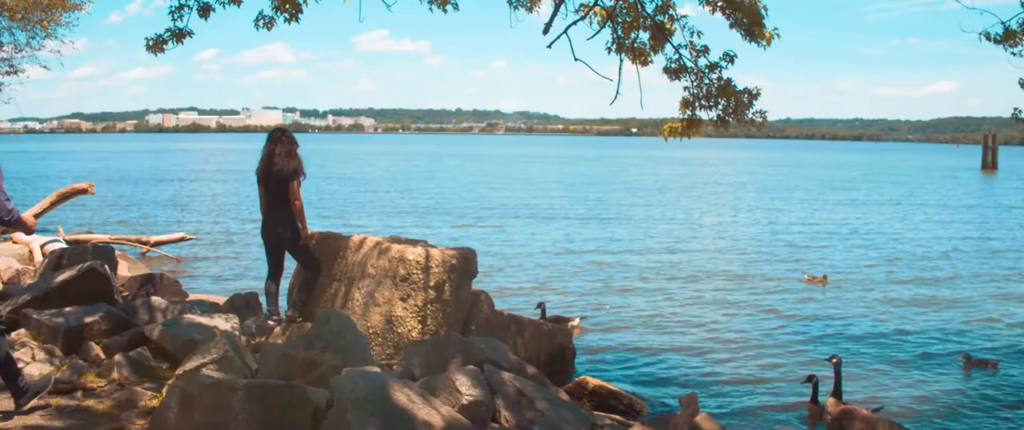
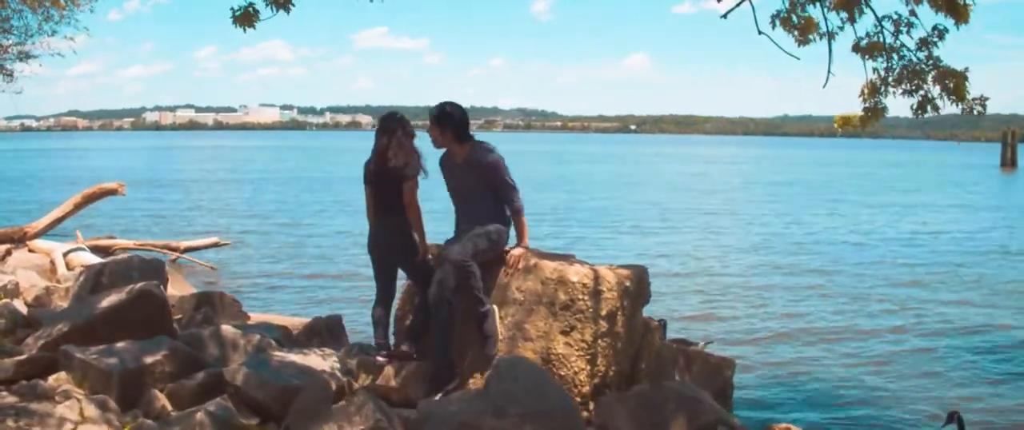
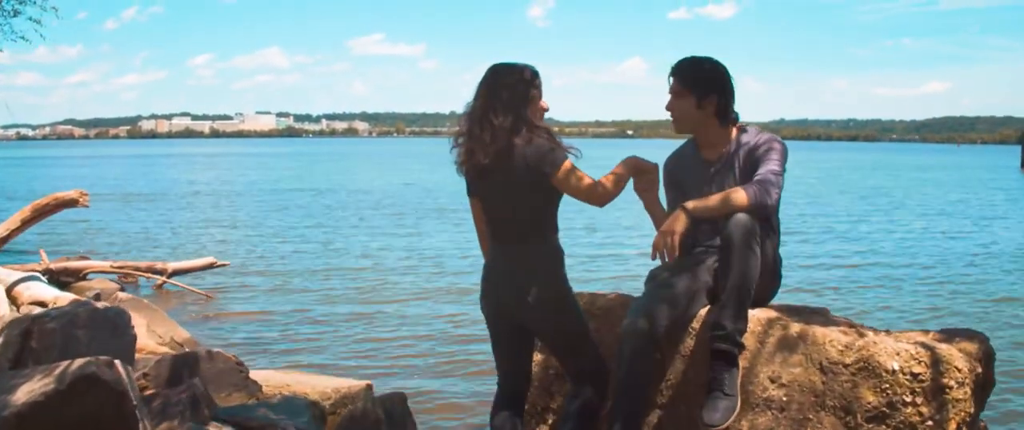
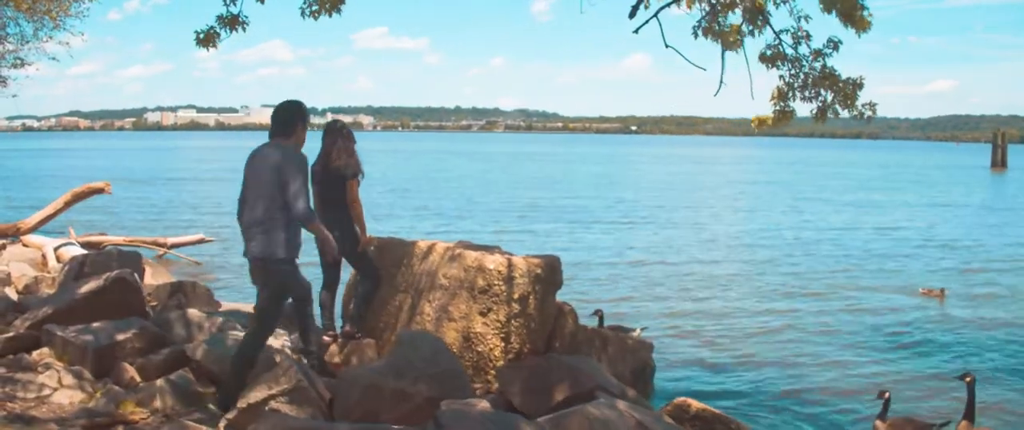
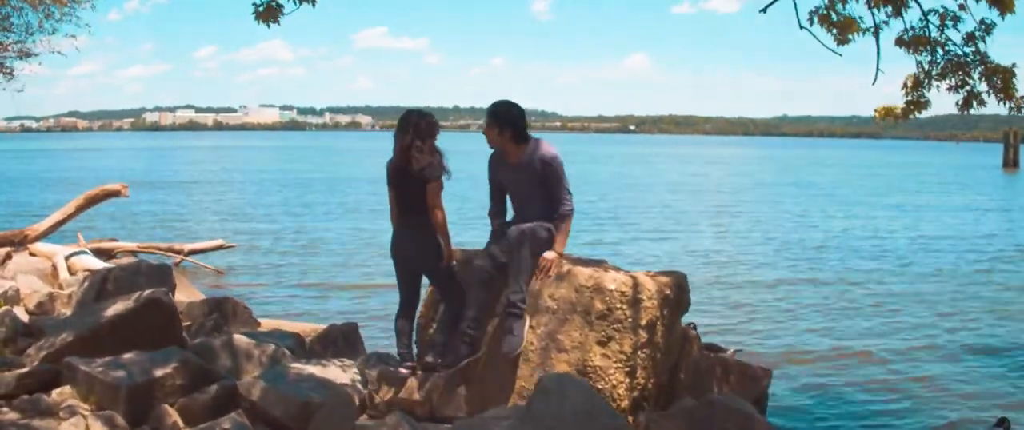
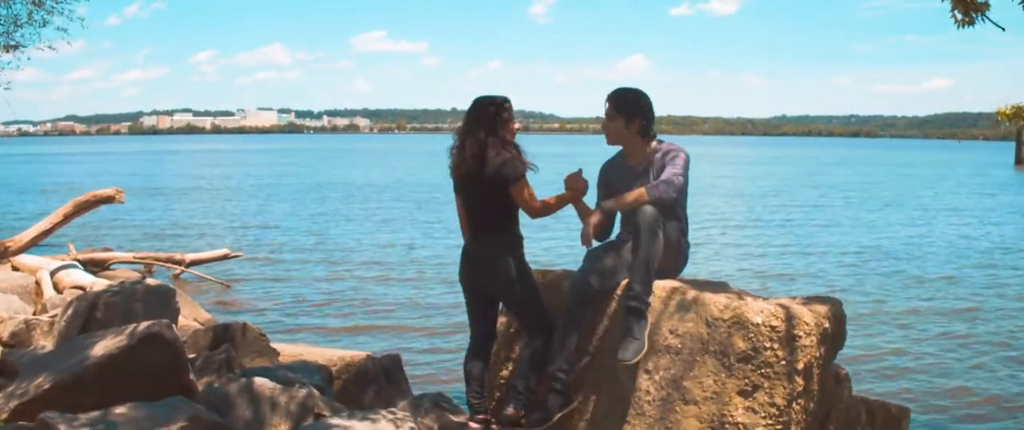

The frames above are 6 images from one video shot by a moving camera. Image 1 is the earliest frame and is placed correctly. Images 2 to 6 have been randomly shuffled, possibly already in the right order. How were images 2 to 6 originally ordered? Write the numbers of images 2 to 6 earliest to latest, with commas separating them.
4, 2, 5, 6, 3
